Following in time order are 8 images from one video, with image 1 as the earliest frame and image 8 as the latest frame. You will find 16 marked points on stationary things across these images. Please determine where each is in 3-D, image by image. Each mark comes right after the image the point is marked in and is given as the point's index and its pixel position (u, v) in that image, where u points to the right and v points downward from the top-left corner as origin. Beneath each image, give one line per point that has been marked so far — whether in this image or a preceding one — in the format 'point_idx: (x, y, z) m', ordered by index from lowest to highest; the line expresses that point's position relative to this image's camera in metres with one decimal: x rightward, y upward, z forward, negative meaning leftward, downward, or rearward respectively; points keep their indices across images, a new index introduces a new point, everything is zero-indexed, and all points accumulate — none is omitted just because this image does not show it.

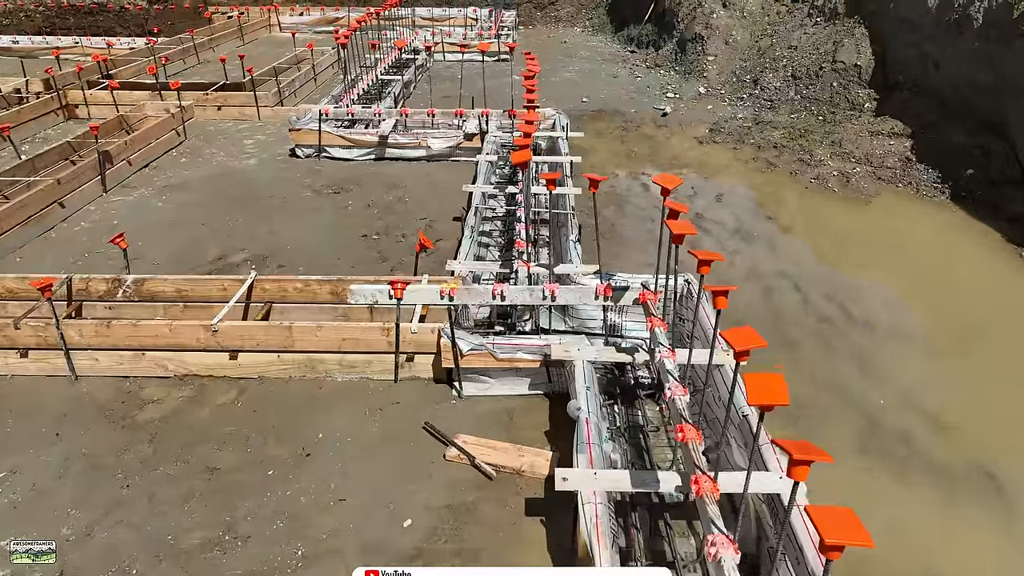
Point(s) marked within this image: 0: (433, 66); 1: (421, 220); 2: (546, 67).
0: (-2.0, +5.5, +15.5) m
1: (-1.1, +0.8, +7.6) m
2: (+0.8, +5.6, +15.6) m
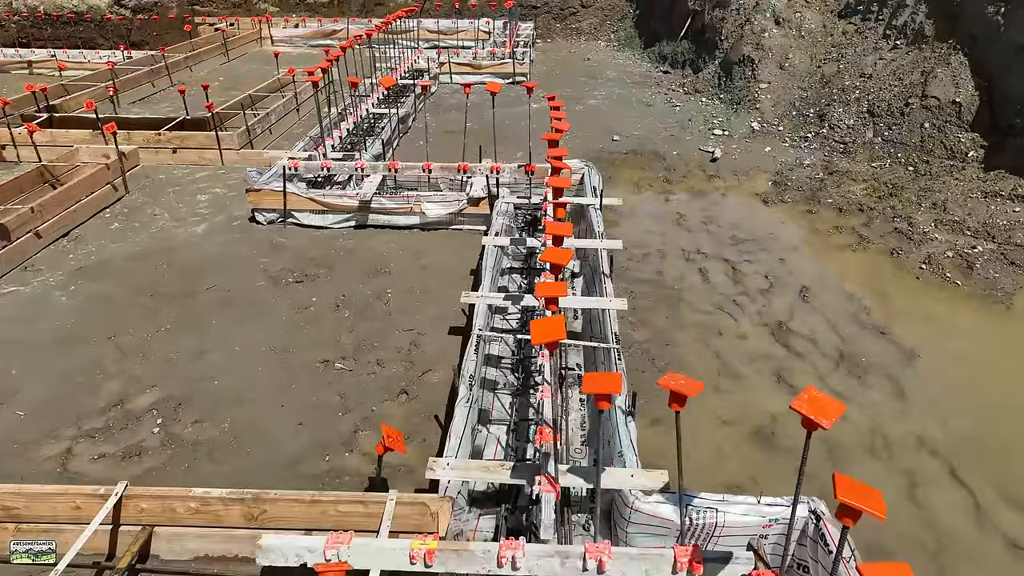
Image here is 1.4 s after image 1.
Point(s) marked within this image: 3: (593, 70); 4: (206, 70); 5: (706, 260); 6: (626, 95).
0: (-1.6, +4.3, +13.5) m
1: (-1.0, -0.4, +5.6) m
2: (+1.2, +4.3, +13.6) m
3: (+2.0, +5.5, +15.7) m
4: (-7.4, +5.2, +14.9) m
5: (+2.2, +0.3, +7.0) m
6: (+2.5, +4.2, +13.5) m
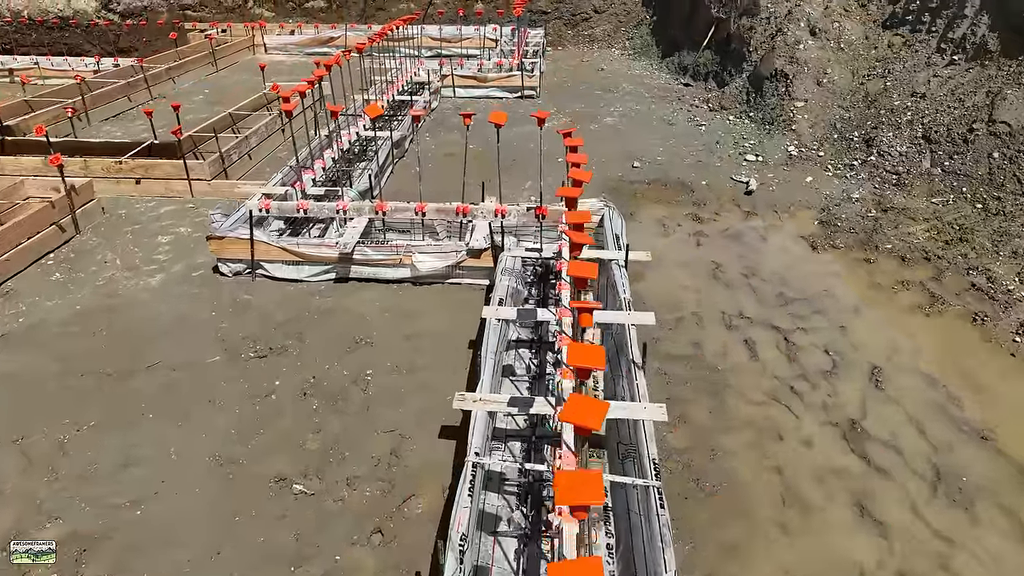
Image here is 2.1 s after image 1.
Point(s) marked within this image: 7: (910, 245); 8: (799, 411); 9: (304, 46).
0: (-1.5, +3.6, +12.4) m
1: (-0.9, -1.1, +4.5) m
2: (+1.4, +3.6, +12.4) m
3: (+2.2, +4.8, +14.5) m
4: (-7.3, +4.6, +13.9) m
5: (+2.3, -0.4, +5.8) m
6: (+2.6, +3.5, +12.3) m
7: (+4.7, +0.5, +7.3) m
8: (+2.3, -1.0, +4.8) m
9: (-5.8, +6.8, +17.2) m
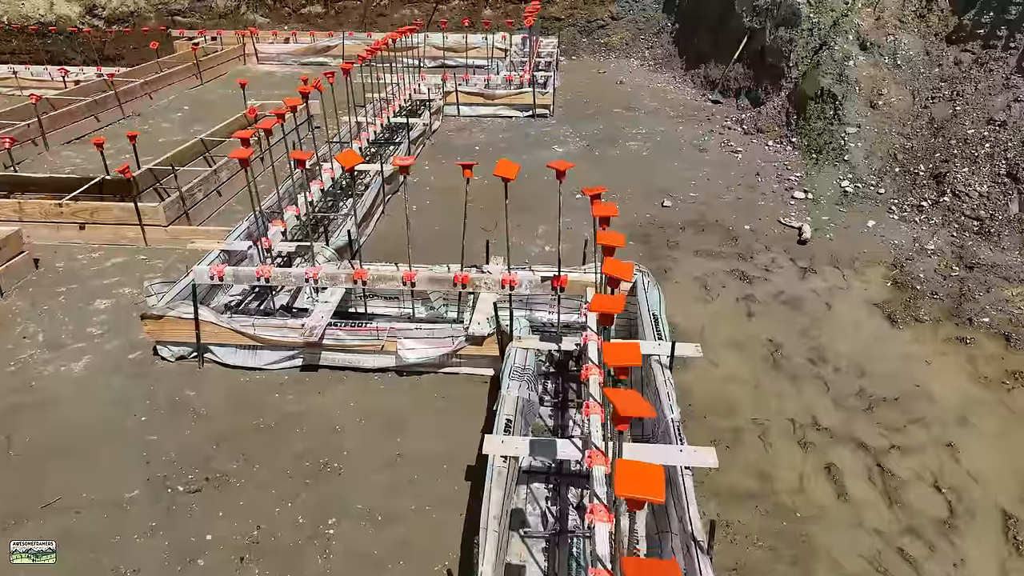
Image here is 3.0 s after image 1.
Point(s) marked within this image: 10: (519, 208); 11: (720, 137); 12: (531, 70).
0: (-1.3, +2.9, +11.2) m
1: (-0.9, -1.8, +3.2) m
2: (+1.6, +2.8, +11.1) m
3: (+2.4, +4.0, +13.2) m
4: (-7.0, +3.9, +12.7) m
5: (+2.3, -1.2, +4.5) m
6: (+2.8, +2.7, +11.0) m
7: (+4.8, -0.3, +5.9) m
8: (+2.3, -1.7, +3.5) m
9: (-5.6, +6.1, +16.0) m
10: (+0.1, +1.1, +8.3) m
11: (+3.7, +2.6, +10.8) m
12: (+0.4, +4.8, +13.4) m
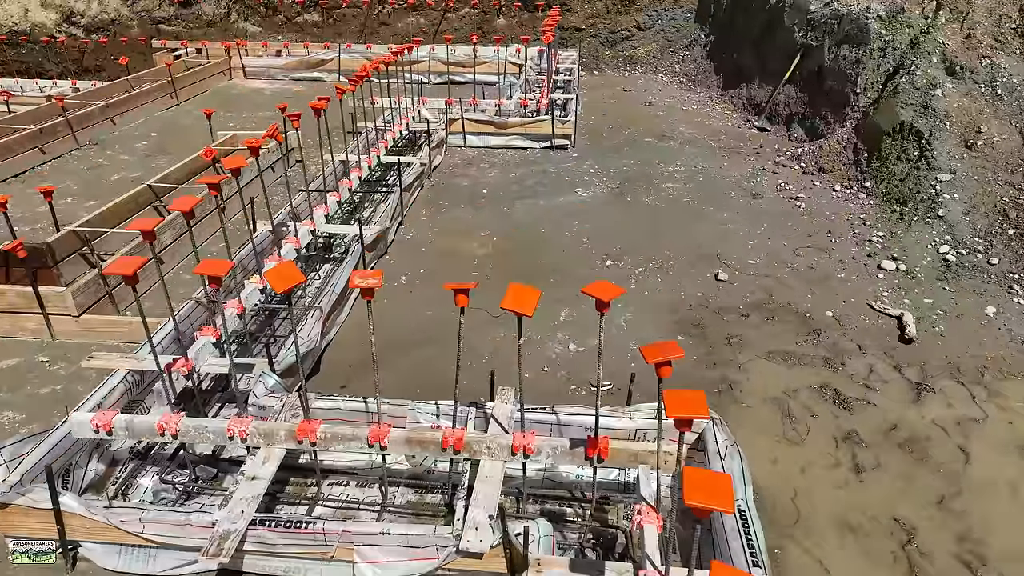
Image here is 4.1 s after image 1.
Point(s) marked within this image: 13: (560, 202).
0: (-1.1, +1.9, +9.5) m
1: (-0.8, -2.8, +1.6) m
2: (+1.8, +1.8, +9.4) m
3: (+2.7, +3.0, +11.5) m
4: (-6.8, +3.0, +11.1) m
5: (+2.4, -2.2, +2.8) m
6: (+3.0, +1.7, +9.3) m
7: (+4.9, -1.3, +4.2) m
8: (+2.4, -2.7, +1.8) m
9: (-5.2, +5.1, +14.4) m
10: (+0.3, +0.1, +6.7) m
11: (+3.9, +1.6, +9.1) m
12: (+0.7, +3.8, +11.7) m
13: (+0.7, +1.2, +8.4) m
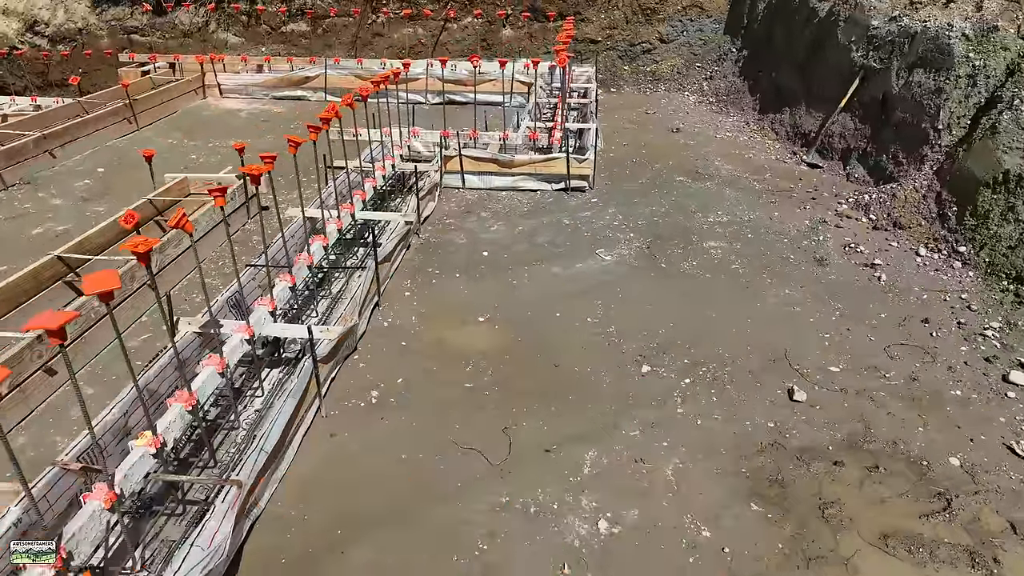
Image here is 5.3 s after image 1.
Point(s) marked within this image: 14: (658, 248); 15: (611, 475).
0: (-1.0, +0.9, +7.9) m
1: (-0.9, -3.7, 0.0) m
2: (+1.9, +0.9, +7.8) m
3: (+2.8, +2.0, +9.8) m
4: (-6.7, +2.1, +9.6) m
5: (+2.4, -3.1, +1.1) m
6: (+3.1, +0.7, +7.6) m
7: (+4.9, -2.3, +2.5) m
8: (+2.3, -3.7, +0.1) m
9: (-5.1, +4.2, +12.9) m
10: (+0.3, -0.9, +5.0) m
11: (+4.0, +0.6, +7.4) m
12: (+0.8, +2.8, +10.1) m
13: (+0.7, +0.2, +6.7) m
14: (+1.7, +0.5, +7.2) m
15: (+0.7, -1.3, +4.2) m
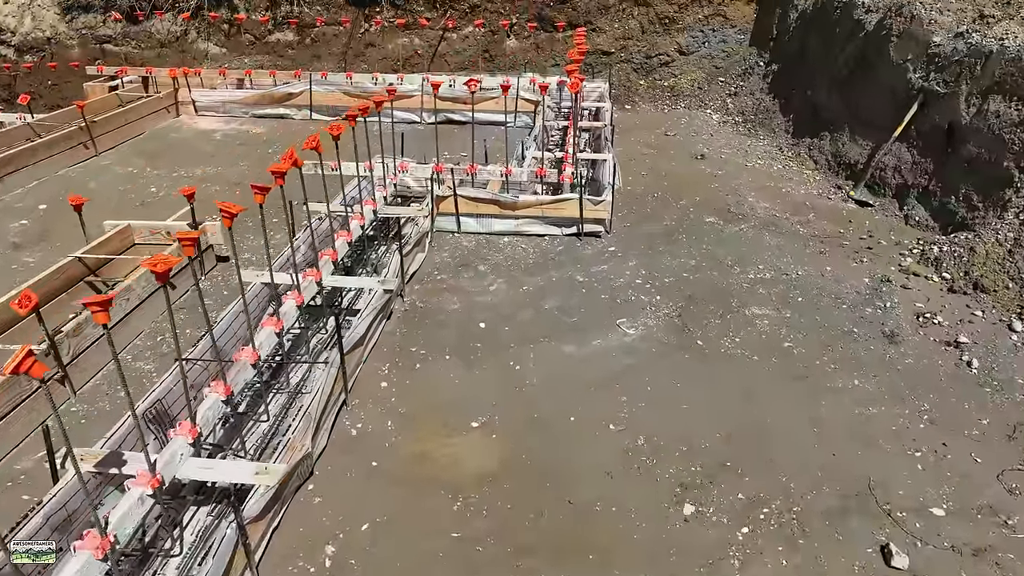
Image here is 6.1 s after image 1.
0: (-0.9, +0.2, +6.7) m
1: (-0.9, -4.5, -1.3) m
2: (+1.9, +0.1, +6.5) m
3: (+2.9, +1.3, +8.6) m
4: (-6.6, +1.4, +8.4) m
5: (+2.4, -3.9, -0.1) m
6: (+3.2, 0.0, +6.4) m
7: (+4.9, -3.1, +1.2) m
8: (+2.3, -4.5, -1.1) m
9: (-5.0, +3.5, +11.7) m
10: (+0.3, -1.6, +3.8) m
11: (+4.0, -0.1, +6.2) m
12: (+0.9, +2.0, +8.8) m
13: (+0.8, -0.5, +5.5) m
14: (+1.7, -0.3, +5.9) m
15: (+0.7, -2.1, +3.0) m
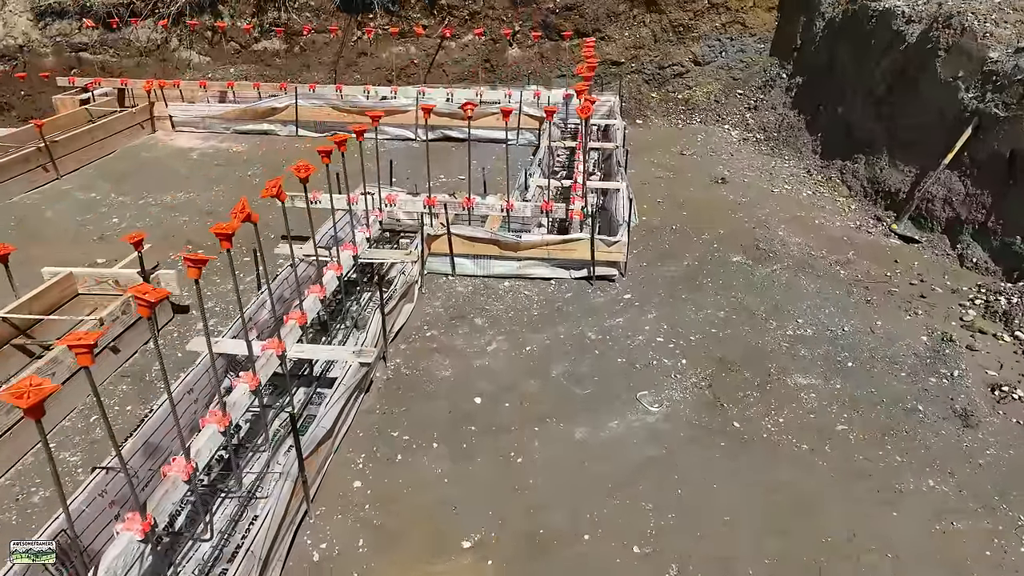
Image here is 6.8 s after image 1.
0: (-0.9, -0.3, +5.8) m
1: (-0.9, -5.0, -2.2) m
2: (+1.9, -0.4, +5.6) m
3: (+2.9, +0.7, +7.6) m
4: (-6.6, +0.8, +7.5) m
5: (+2.3, -4.4, -1.1) m
6: (+3.2, -0.6, +5.4) m
7: (+4.9, -3.6, +0.3) m
8: (+2.3, -5.0, -2.0) m
9: (-4.9, +2.9, +10.8) m
10: (+0.3, -2.1, +2.9) m
11: (+4.0, -0.7, +5.2) m
12: (+0.9, +1.5, +7.9) m
13: (+0.8, -1.1, +4.6) m
14: (+1.7, -0.8, +5.0) m
15: (+0.7, -2.6, +2.1) m
